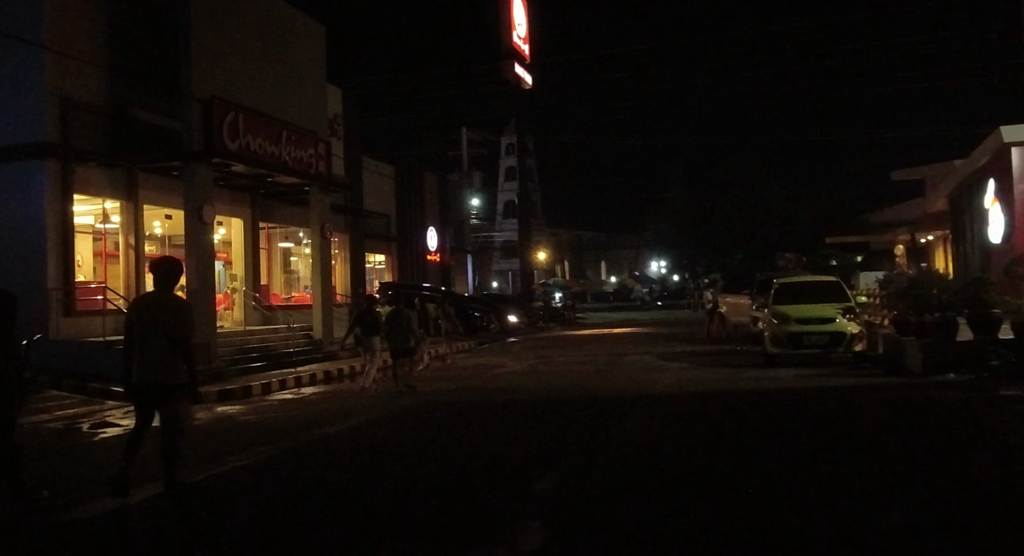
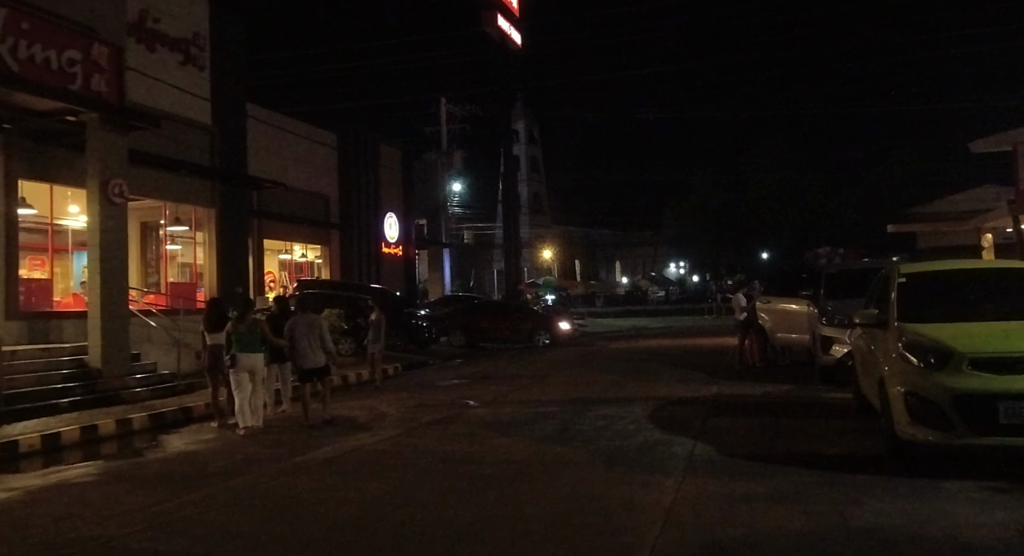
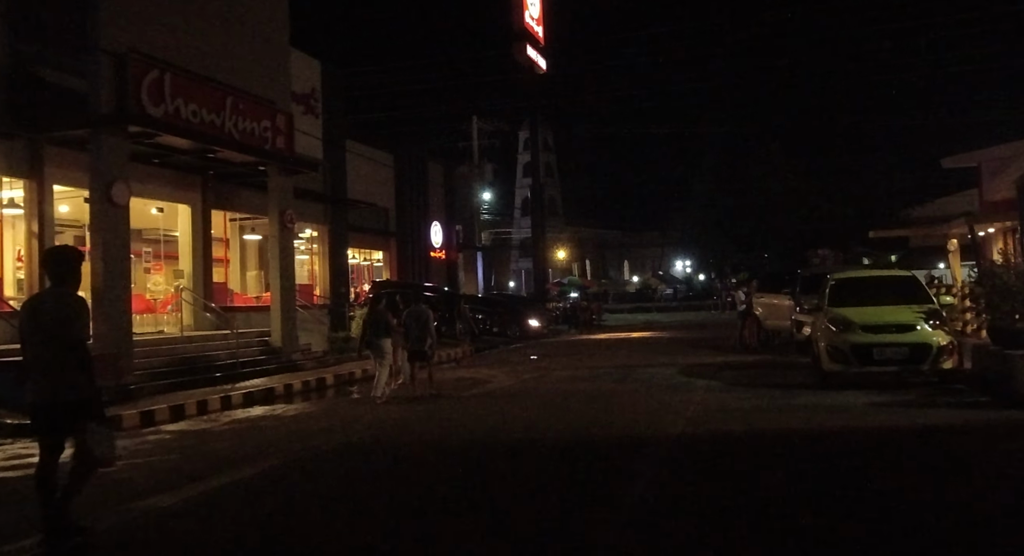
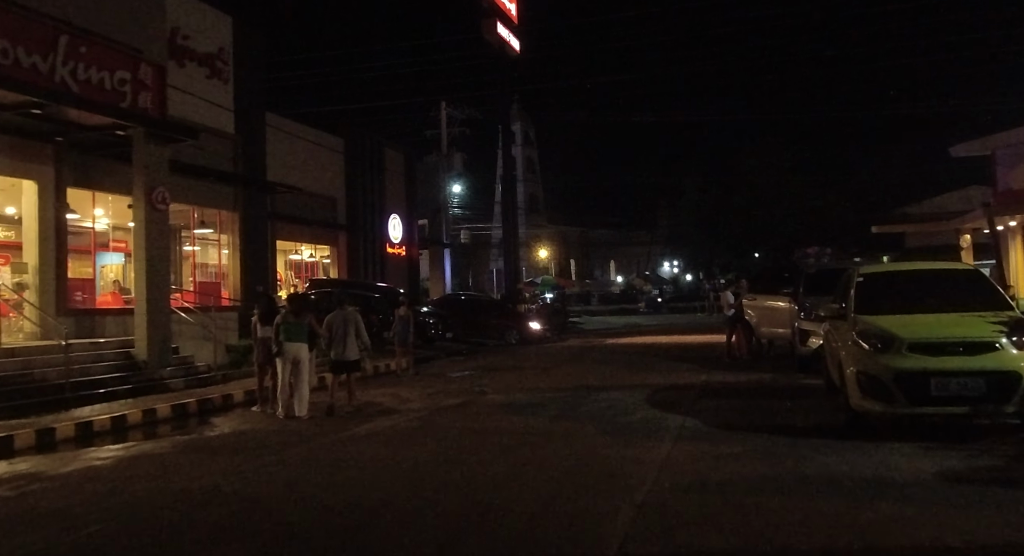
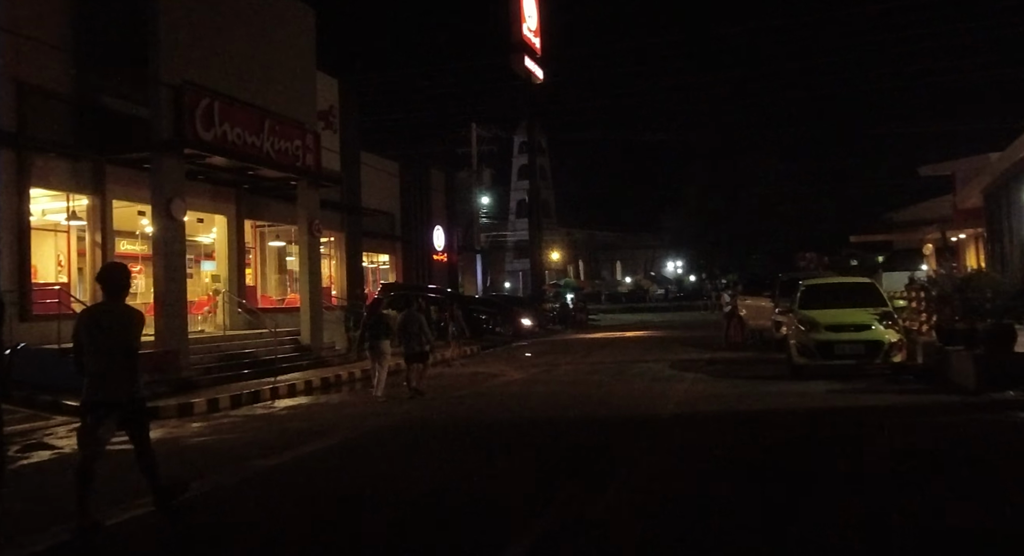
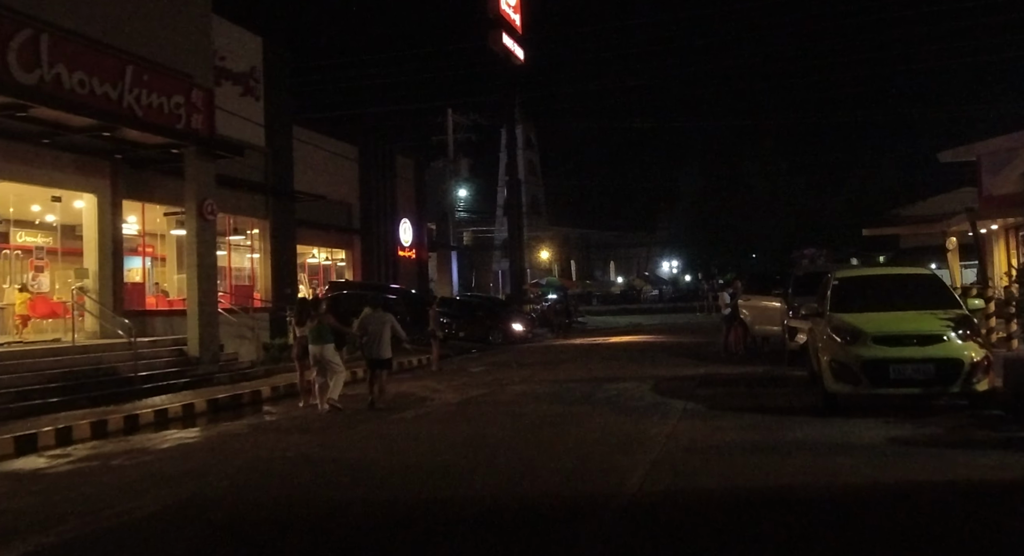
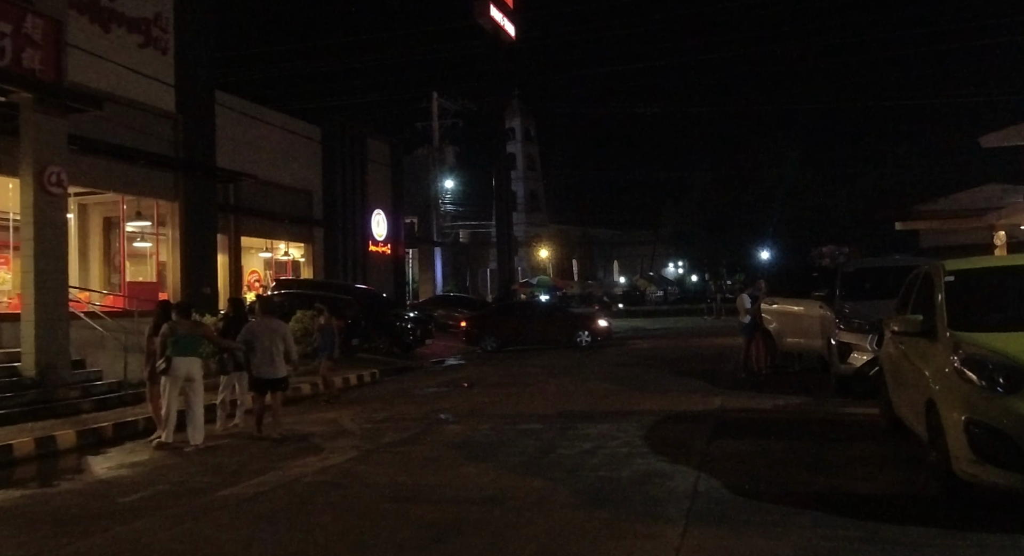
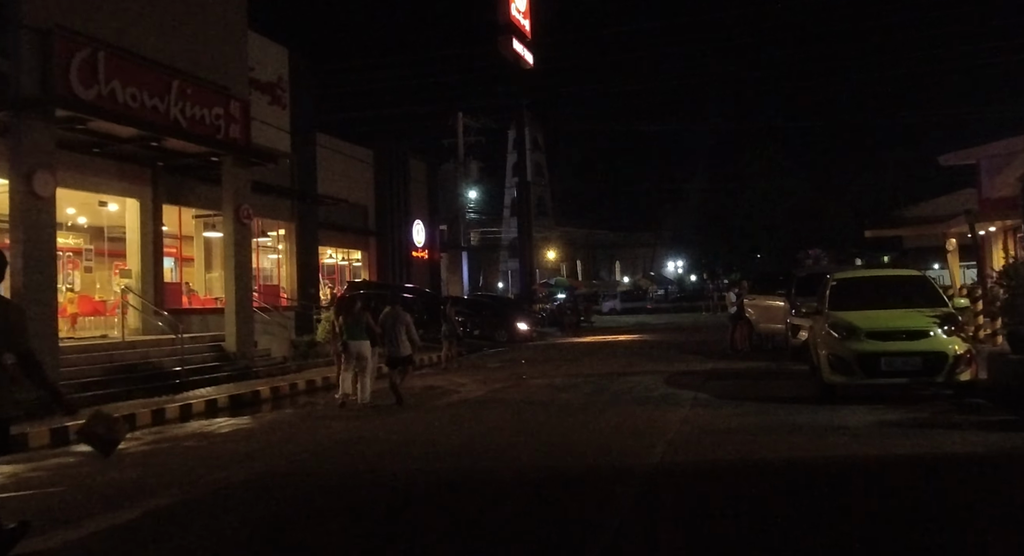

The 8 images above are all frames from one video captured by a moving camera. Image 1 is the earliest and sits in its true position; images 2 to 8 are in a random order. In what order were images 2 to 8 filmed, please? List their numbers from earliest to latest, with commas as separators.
5, 3, 8, 6, 4, 2, 7
